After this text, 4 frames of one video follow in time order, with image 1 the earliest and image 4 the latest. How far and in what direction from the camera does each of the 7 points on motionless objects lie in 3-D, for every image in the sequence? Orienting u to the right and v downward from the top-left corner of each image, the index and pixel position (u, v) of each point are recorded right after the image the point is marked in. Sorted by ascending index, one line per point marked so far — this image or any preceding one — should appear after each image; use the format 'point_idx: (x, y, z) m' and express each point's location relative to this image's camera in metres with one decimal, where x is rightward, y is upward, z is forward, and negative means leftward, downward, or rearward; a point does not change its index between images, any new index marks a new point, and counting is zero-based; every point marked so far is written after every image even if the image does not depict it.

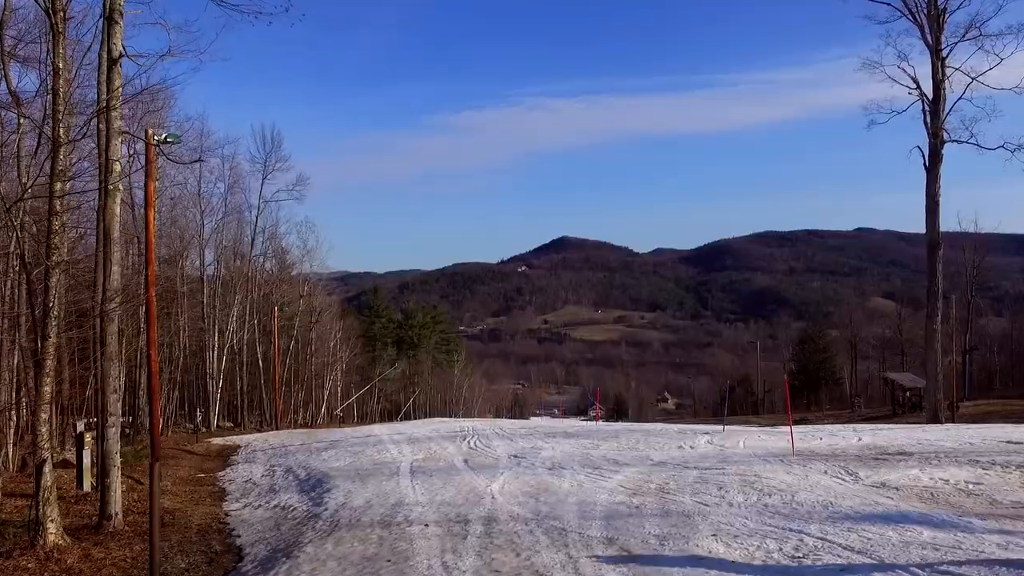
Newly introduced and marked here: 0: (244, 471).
0: (-5.6, -3.8, +16.1) m
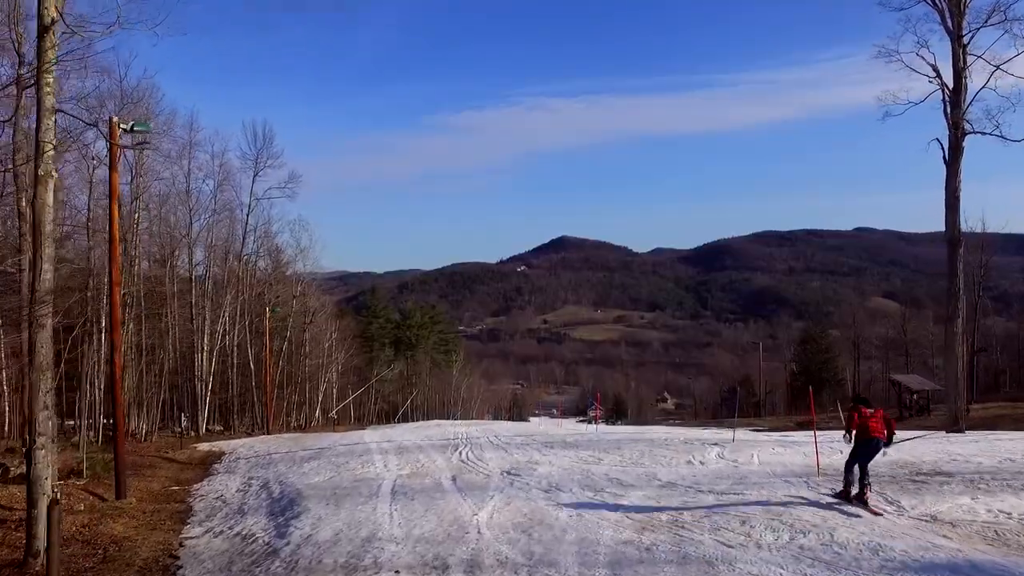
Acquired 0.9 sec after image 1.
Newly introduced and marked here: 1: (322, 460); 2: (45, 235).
0: (-5.7, -3.8, +15.0) m
1: (-4.1, -3.7, +16.8) m
2: (-5.8, +0.7, +9.9) m
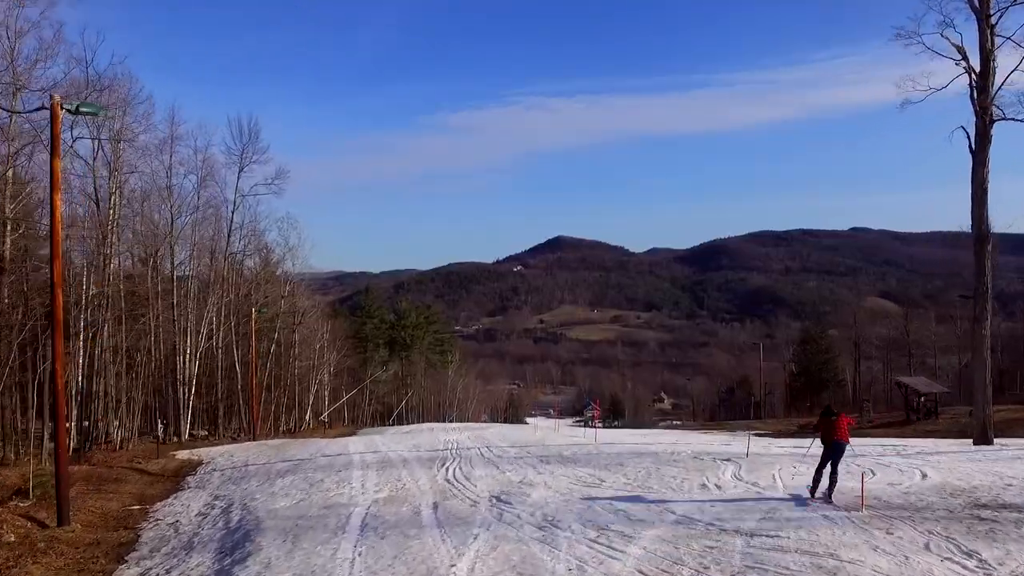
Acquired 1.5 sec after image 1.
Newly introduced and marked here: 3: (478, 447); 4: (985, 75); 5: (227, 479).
0: (-5.8, -3.8, +13.7) m
1: (-4.3, -3.7, +15.5) m
2: (-5.9, +0.7, +8.6) m
3: (-0.9, -3.9, +19.4) m
4: (+10.0, +4.5, +16.5) m
5: (-6.4, -4.2, +17.3) m
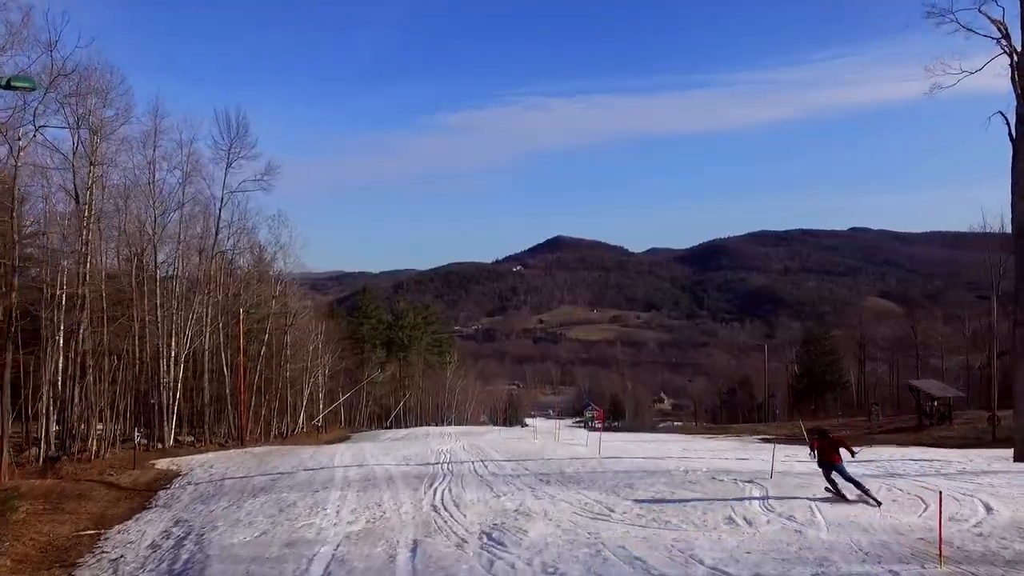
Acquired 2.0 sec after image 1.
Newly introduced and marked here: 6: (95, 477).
0: (-5.9, -3.8, +12.3) m
1: (-4.3, -3.7, +14.1) m
2: (-6.0, +0.7, +7.2) m
3: (-1.0, -3.9, +18.0) m
4: (+9.9, +4.5, +15.1) m
5: (-6.4, -4.2, +15.9) m
6: (-10.7, -4.8, +20.0) m
